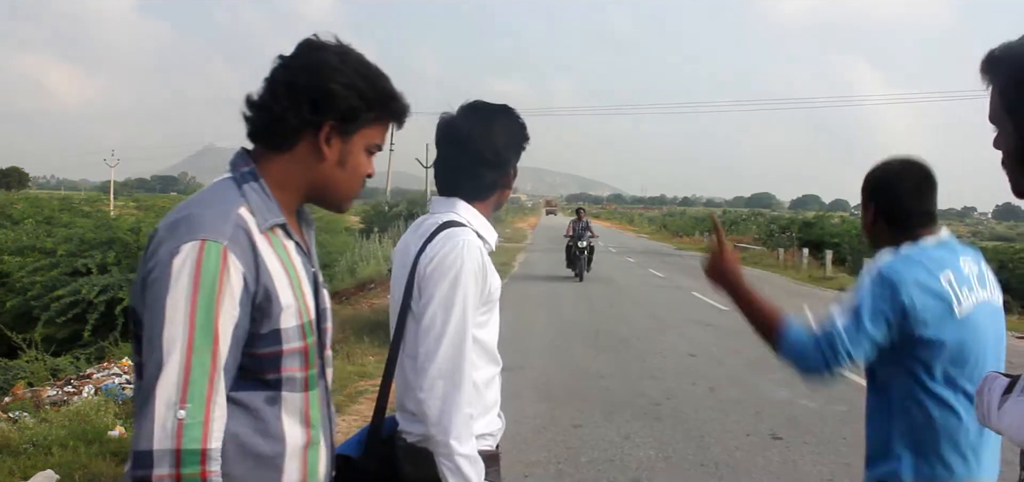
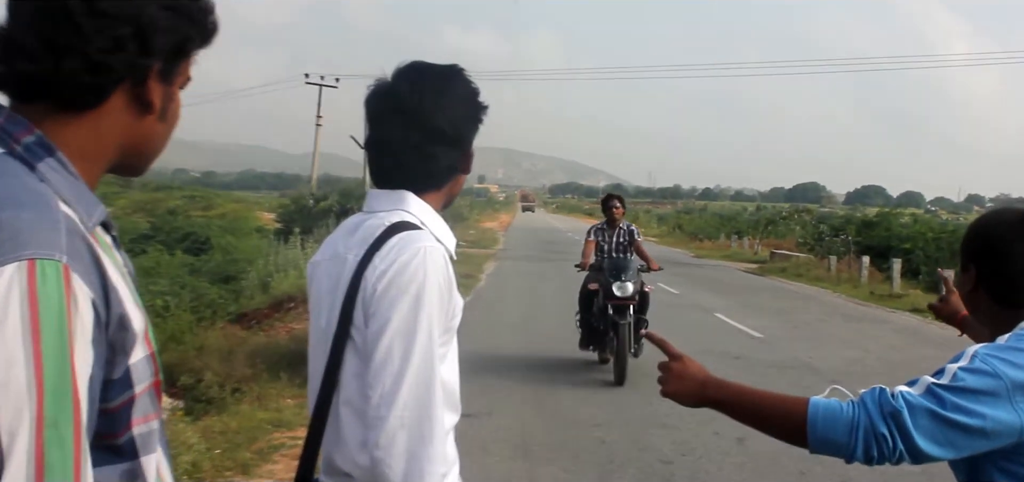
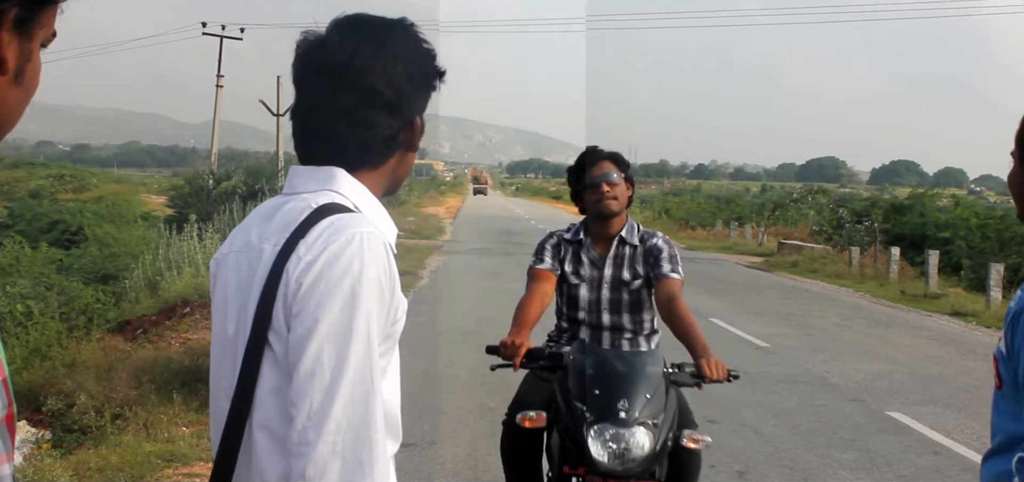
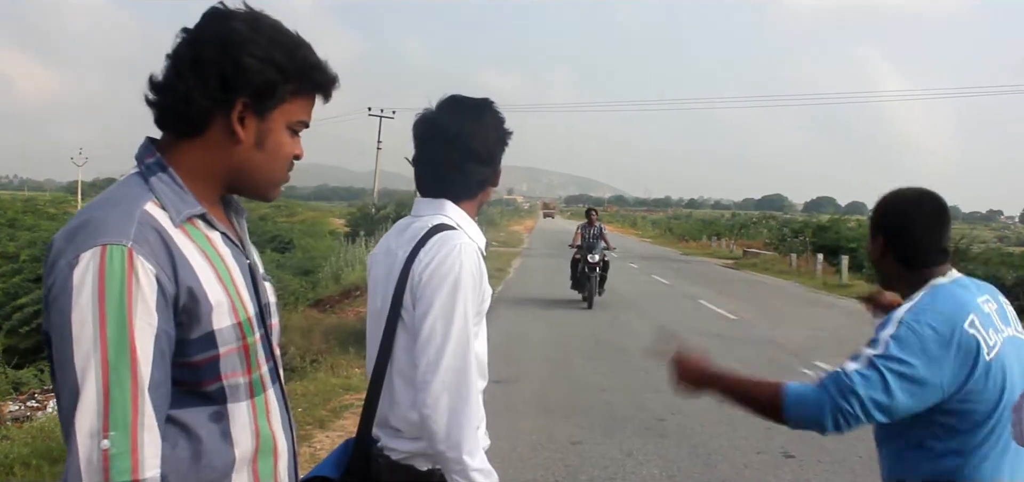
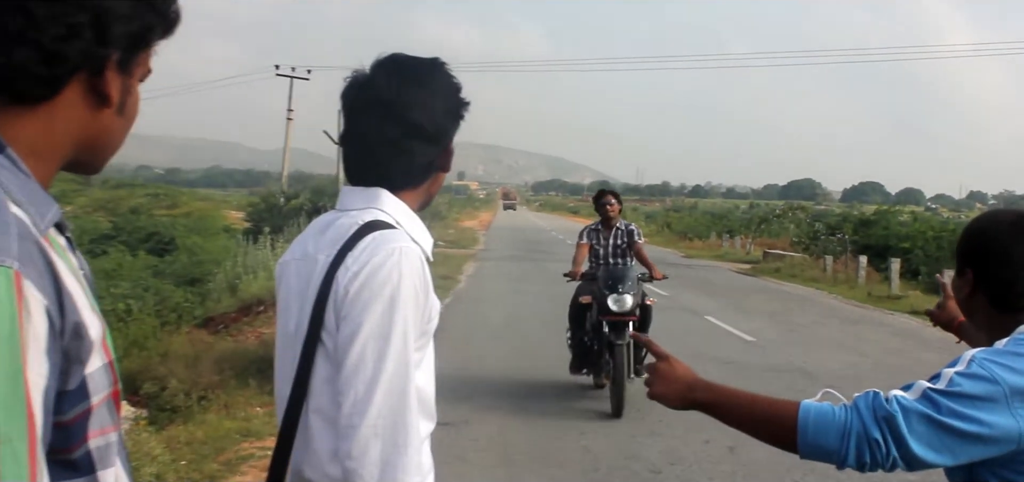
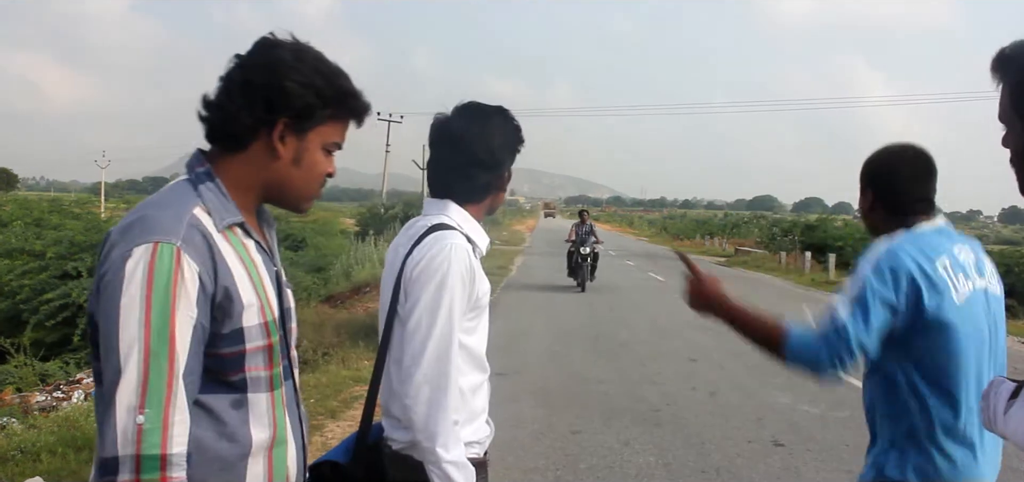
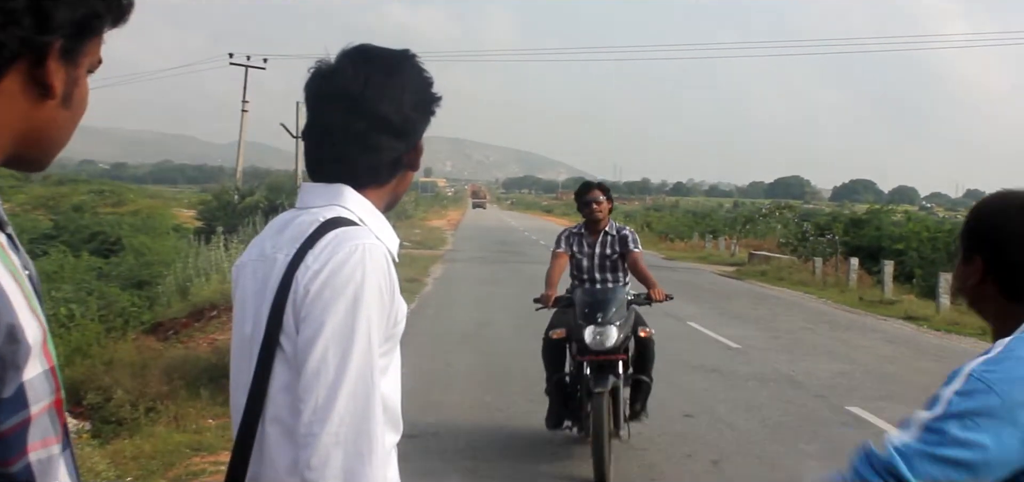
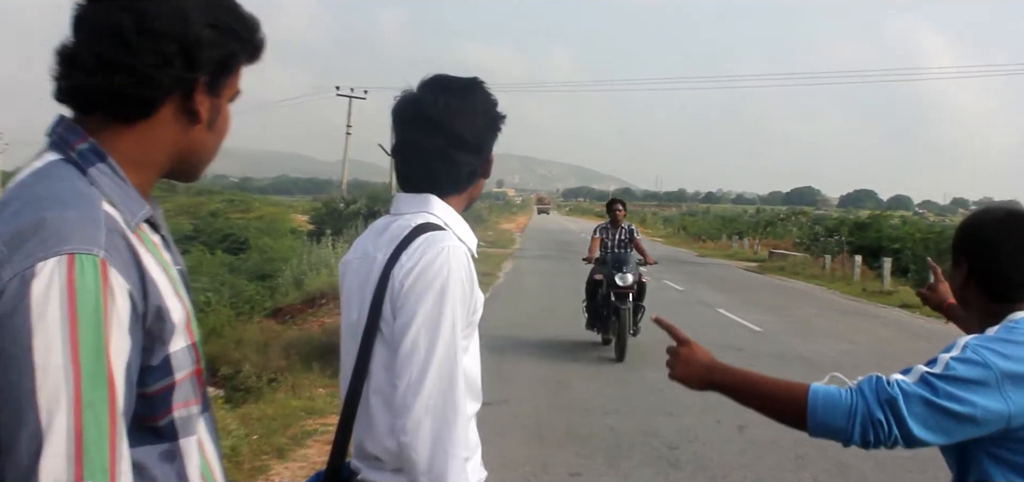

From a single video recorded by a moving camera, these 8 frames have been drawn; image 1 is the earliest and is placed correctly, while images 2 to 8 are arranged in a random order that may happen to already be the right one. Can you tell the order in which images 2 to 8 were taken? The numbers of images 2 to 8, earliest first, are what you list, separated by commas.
6, 4, 8, 2, 5, 7, 3
